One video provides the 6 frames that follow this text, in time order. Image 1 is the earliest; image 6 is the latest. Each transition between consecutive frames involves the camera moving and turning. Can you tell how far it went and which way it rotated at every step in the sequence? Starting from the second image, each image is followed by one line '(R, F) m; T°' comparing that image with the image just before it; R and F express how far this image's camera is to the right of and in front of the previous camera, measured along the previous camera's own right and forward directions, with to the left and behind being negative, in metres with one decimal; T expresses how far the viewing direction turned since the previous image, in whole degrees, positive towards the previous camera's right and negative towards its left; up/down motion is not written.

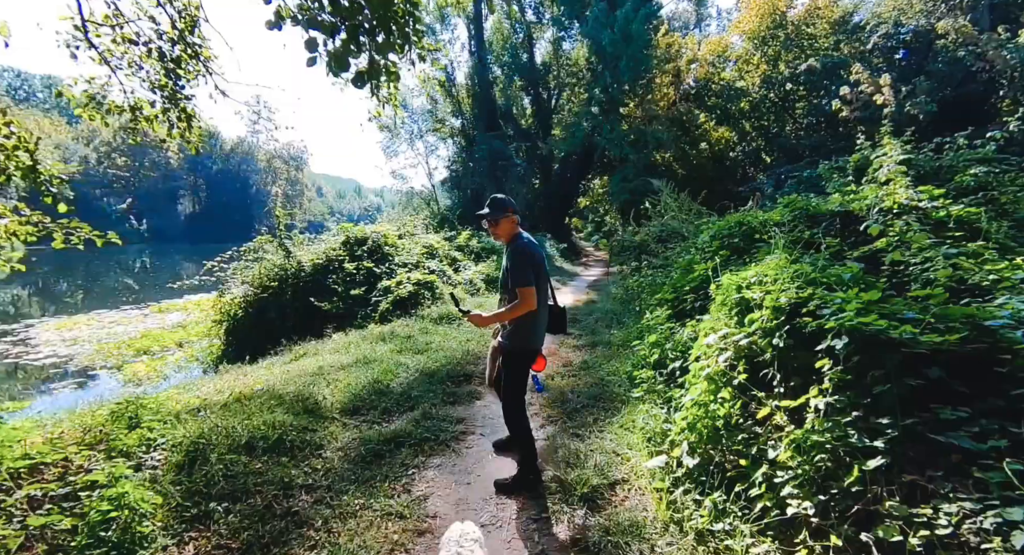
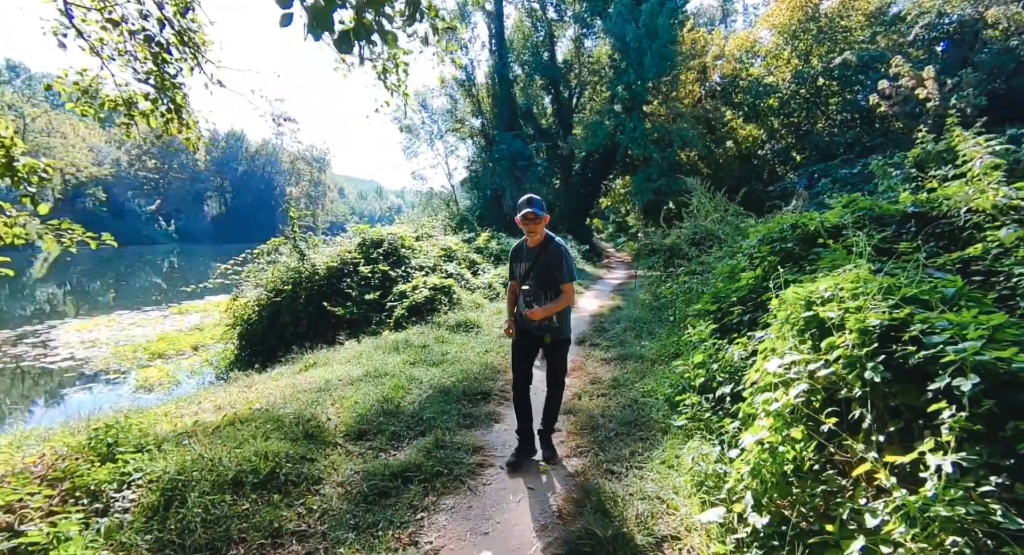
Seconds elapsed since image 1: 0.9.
(0.0, +0.5) m; -2°
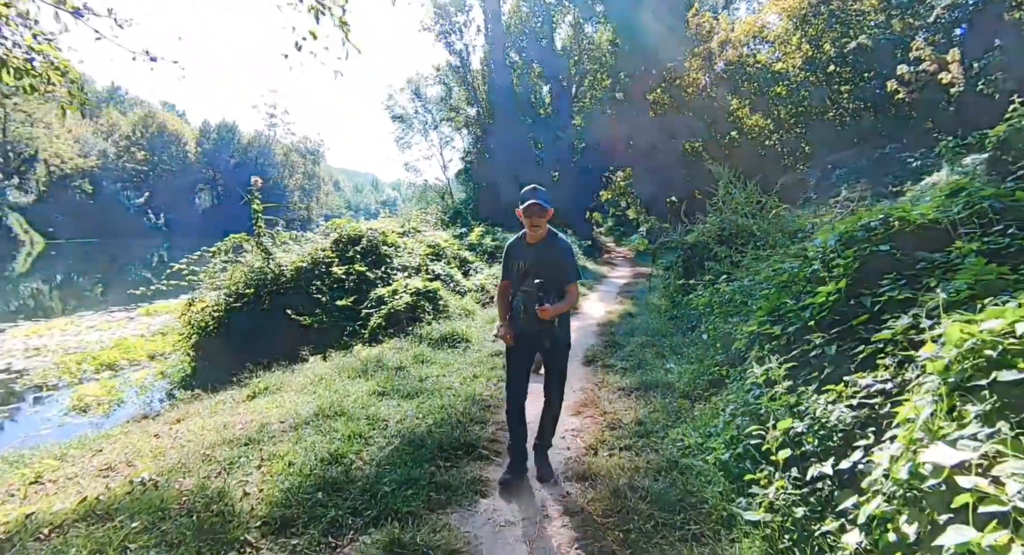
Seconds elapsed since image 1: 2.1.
(0.0, +1.3) m; 0°
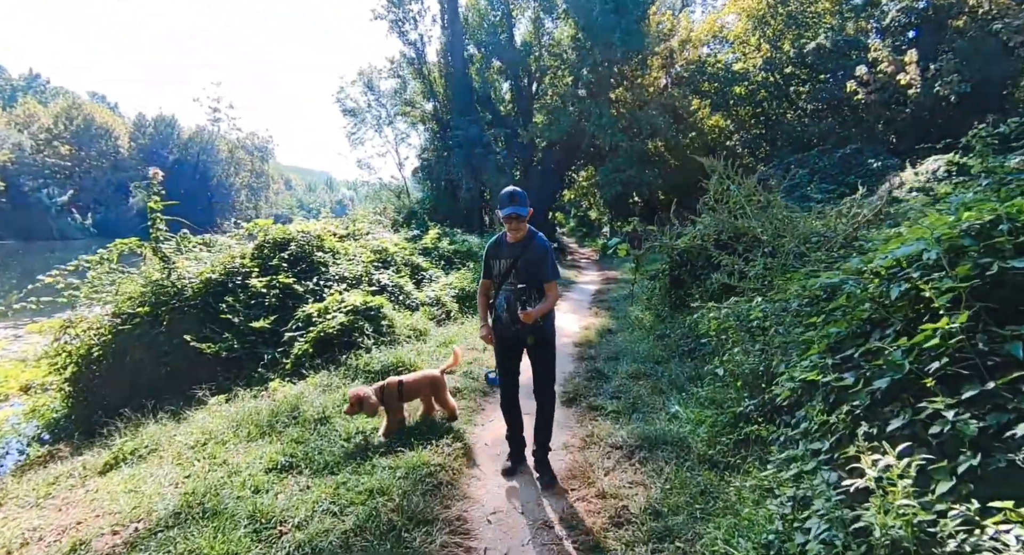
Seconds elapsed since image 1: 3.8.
(0.0, +1.4) m; +4°
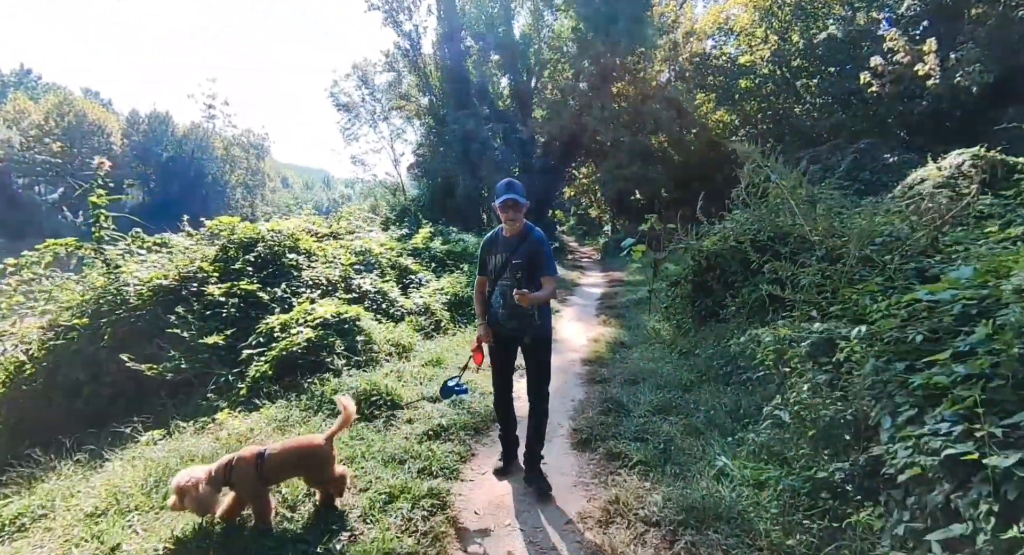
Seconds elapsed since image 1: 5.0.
(0.0, +1.0) m; 0°
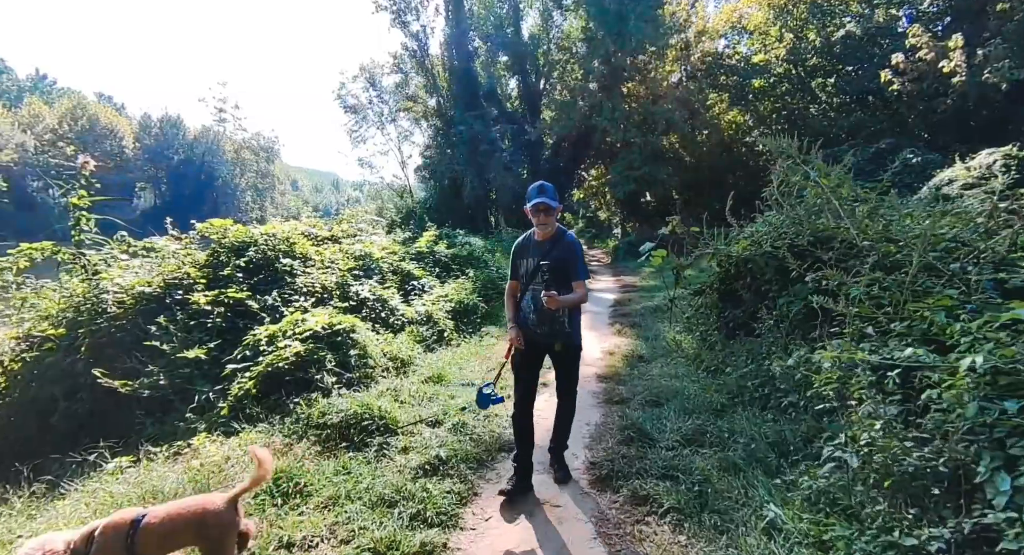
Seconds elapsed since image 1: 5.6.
(0.0, +0.5) m; -1°
